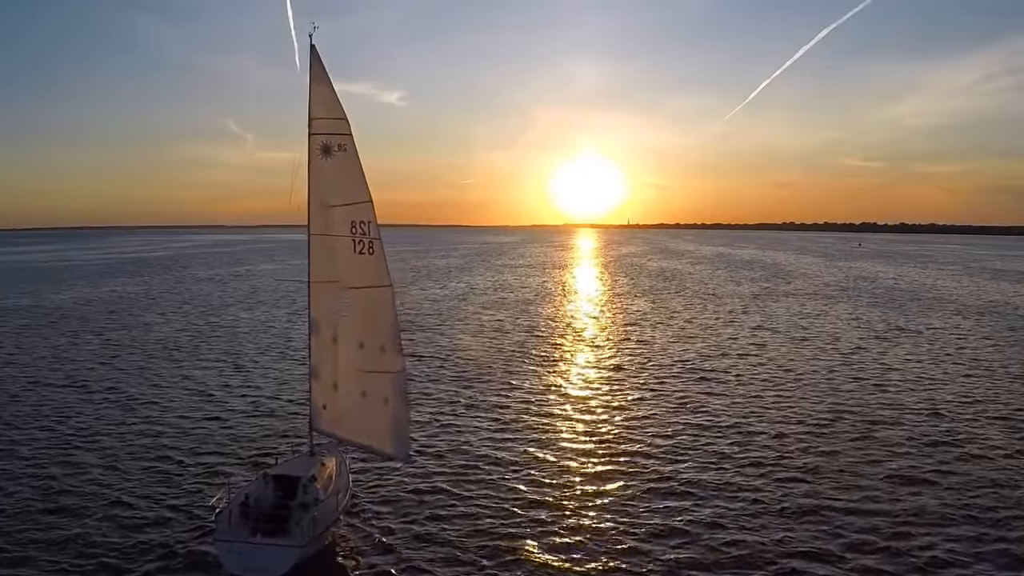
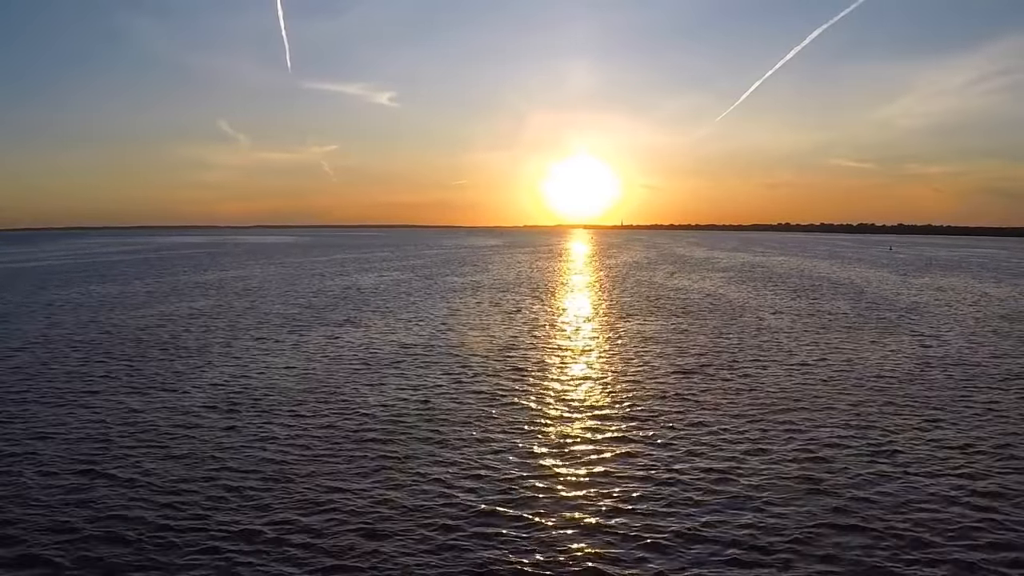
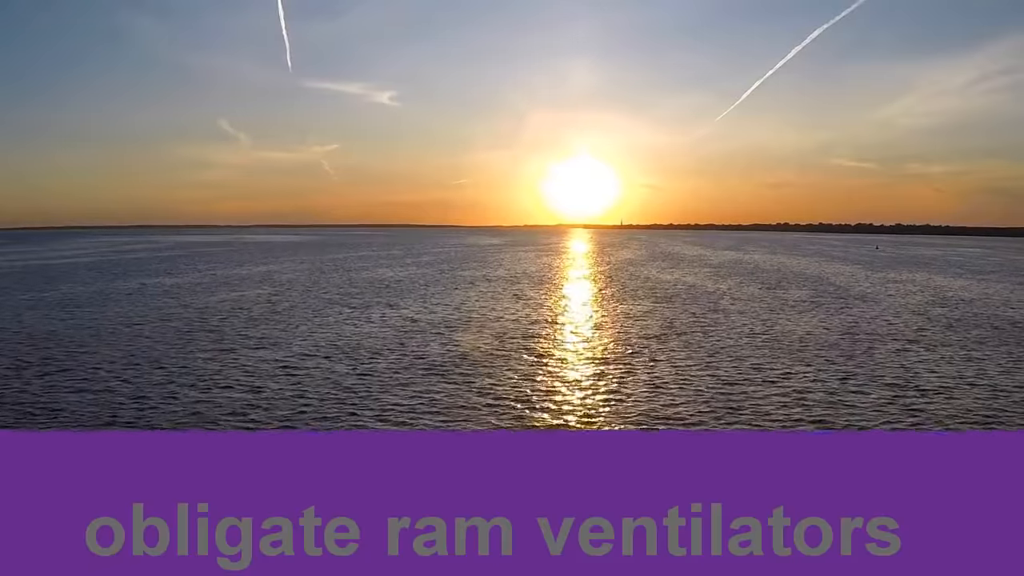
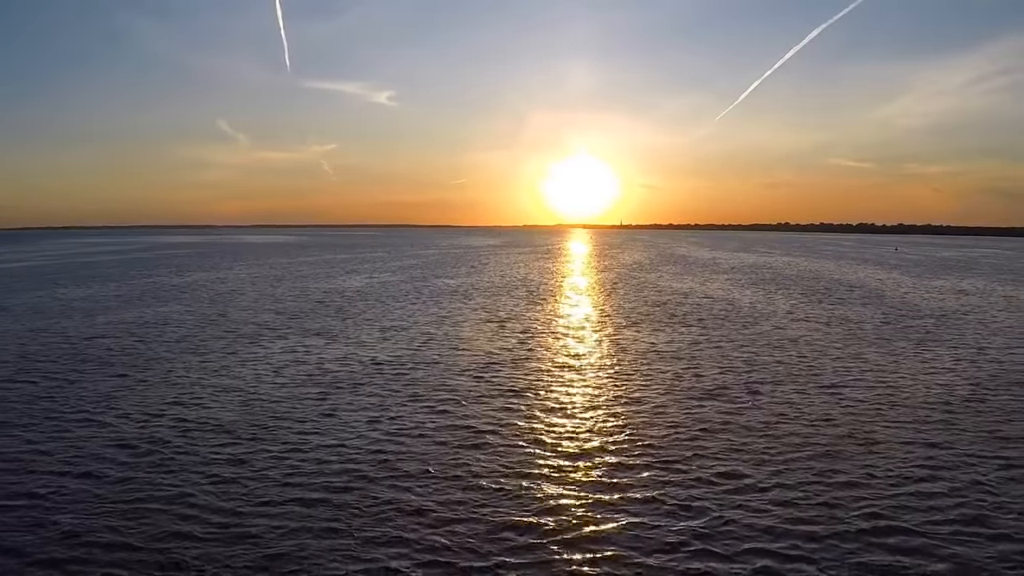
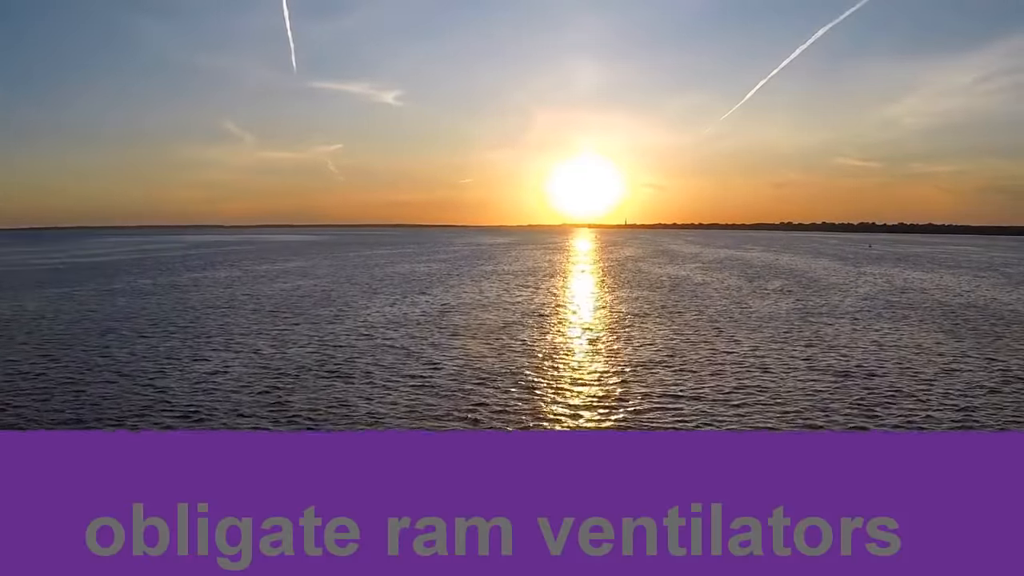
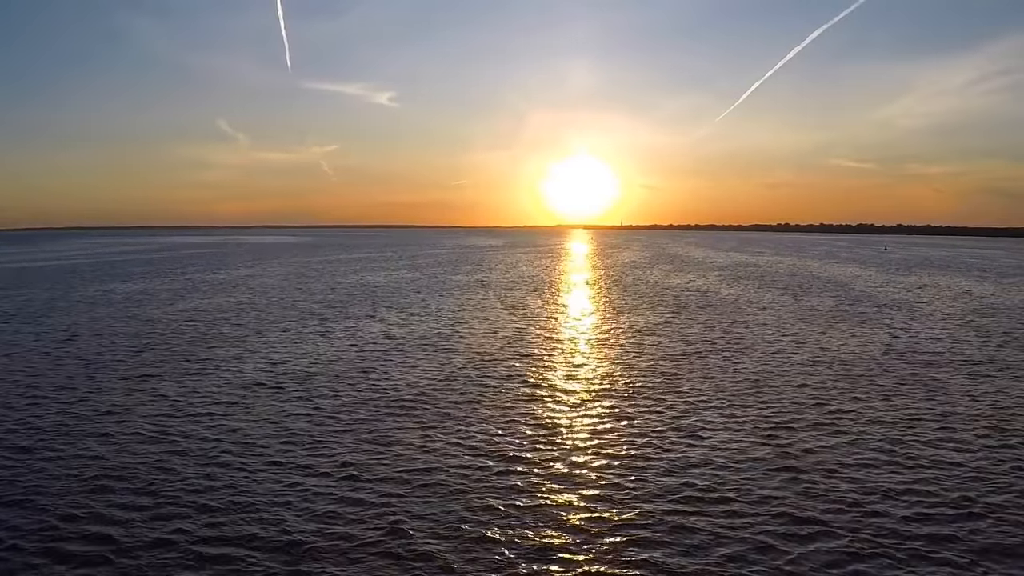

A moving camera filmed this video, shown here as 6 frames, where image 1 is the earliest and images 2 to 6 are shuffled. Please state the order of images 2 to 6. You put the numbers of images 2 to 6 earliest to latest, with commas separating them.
5, 3, 6, 2, 4
